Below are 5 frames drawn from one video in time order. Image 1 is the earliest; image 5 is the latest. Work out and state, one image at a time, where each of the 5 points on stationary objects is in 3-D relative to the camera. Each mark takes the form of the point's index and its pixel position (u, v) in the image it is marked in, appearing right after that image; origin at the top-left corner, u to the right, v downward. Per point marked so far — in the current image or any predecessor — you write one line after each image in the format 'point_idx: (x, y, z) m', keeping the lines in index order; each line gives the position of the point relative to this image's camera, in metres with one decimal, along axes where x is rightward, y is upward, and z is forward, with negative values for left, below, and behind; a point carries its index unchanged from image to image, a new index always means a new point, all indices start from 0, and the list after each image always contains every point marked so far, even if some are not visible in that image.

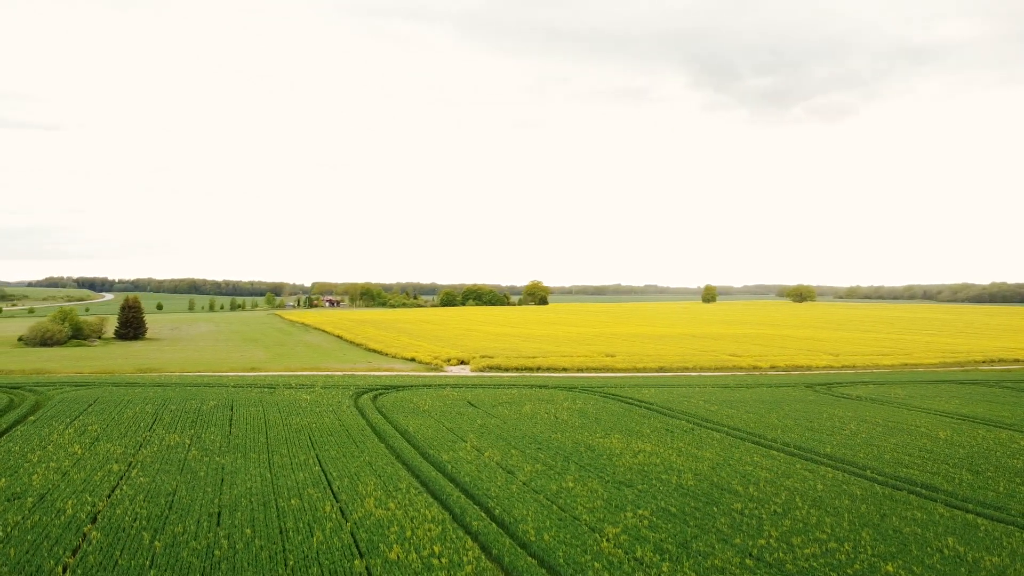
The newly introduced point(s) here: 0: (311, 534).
0: (-3.0, -3.6, +7.0) m
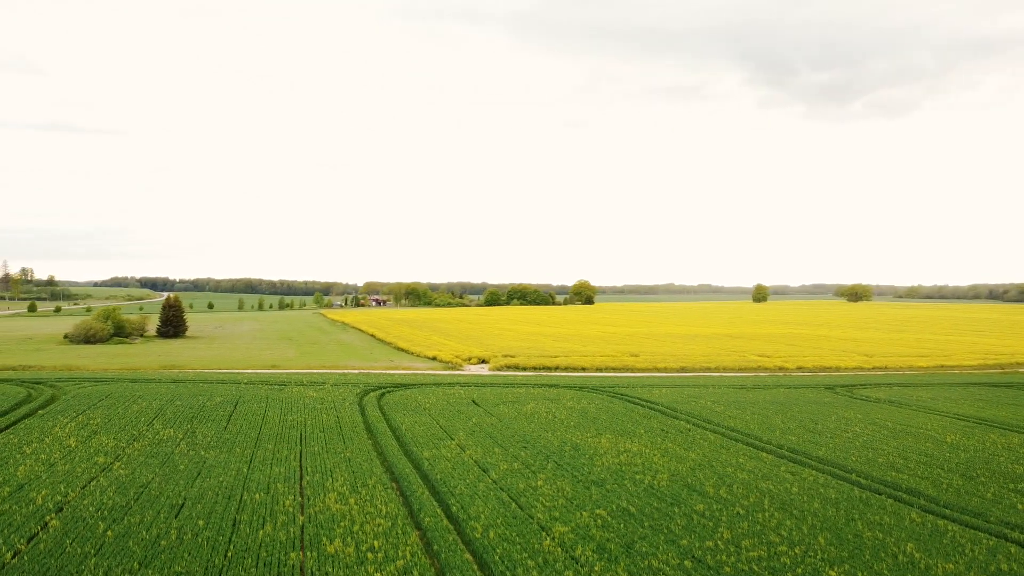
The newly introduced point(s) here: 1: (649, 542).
0: (-3.8, -3.5, +7.1) m
1: (+1.9, -3.5, +6.6) m
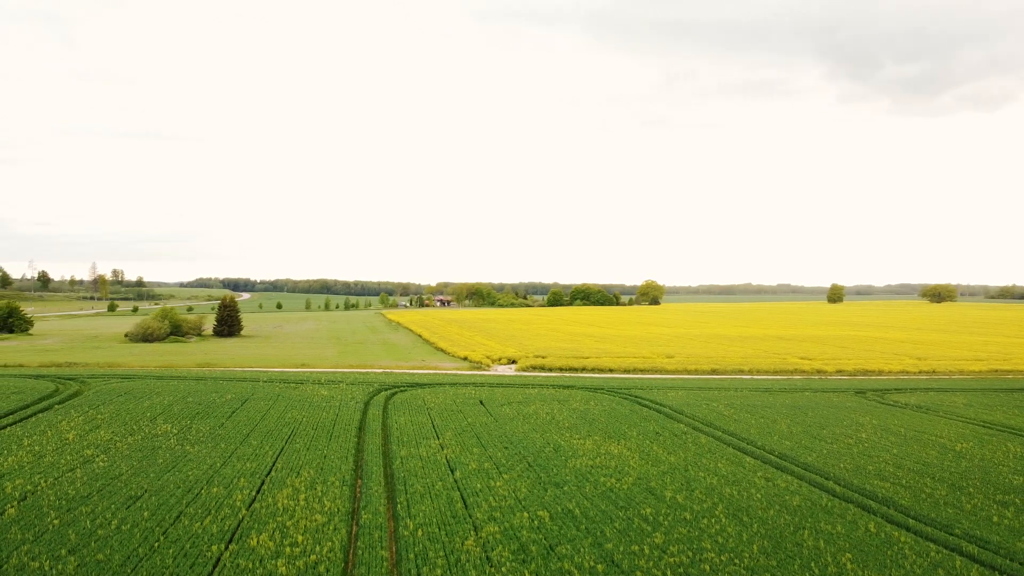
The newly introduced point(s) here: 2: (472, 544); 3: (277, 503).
0: (-4.8, -3.5, +7.3) m
1: (+0.8, -3.5, +6.5) m
2: (-0.5, -3.5, +6.5) m
3: (-4.0, -3.7, +8.2) m
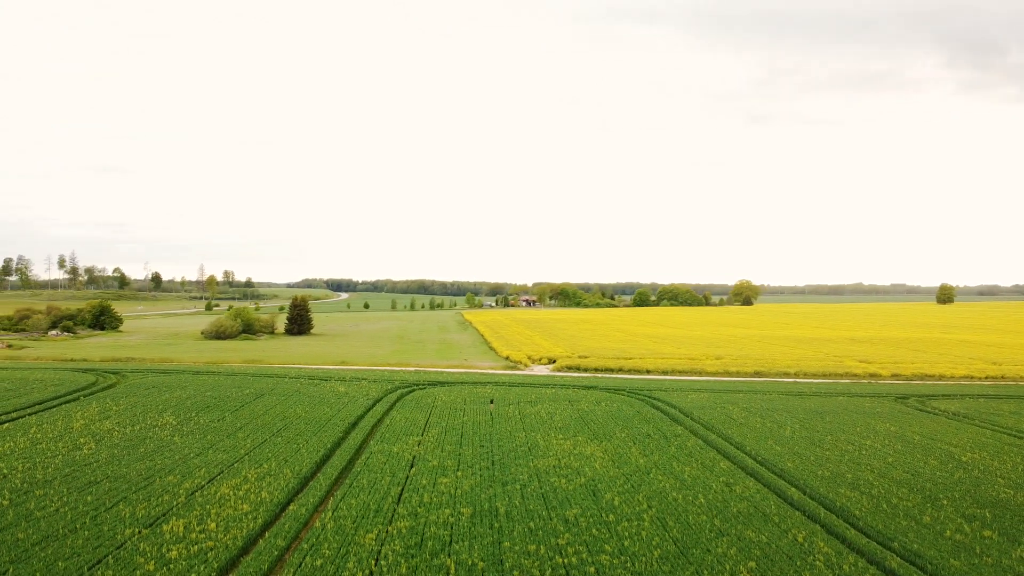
0: (-6.1, -3.5, +7.8) m
1: (-0.5, -3.5, +6.6) m
2: (-1.9, -3.4, +6.6) m
3: (-5.2, -3.6, +8.6) m
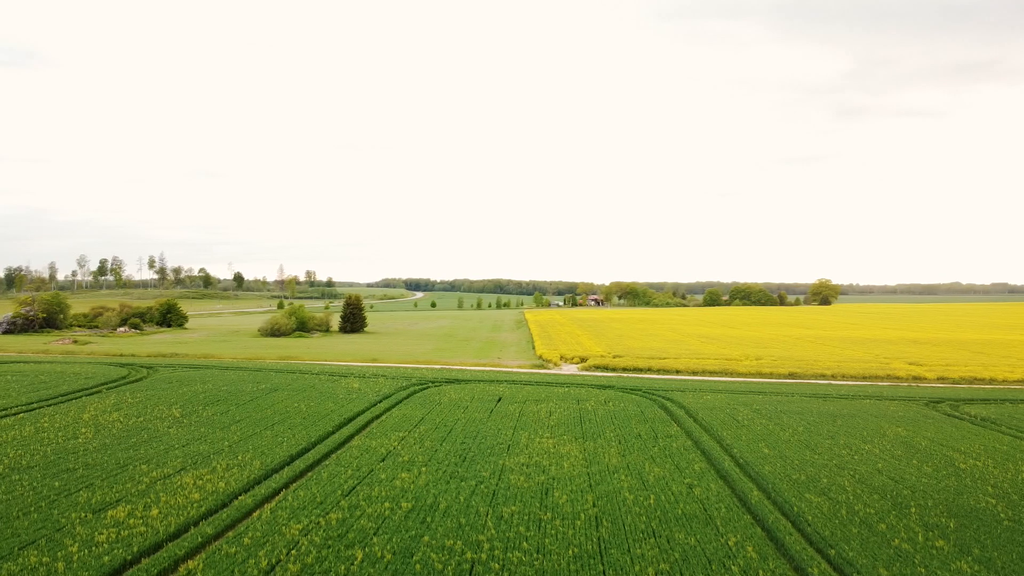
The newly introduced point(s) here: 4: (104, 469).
0: (-7.1, -3.5, +8.3) m
1: (-1.6, -3.5, +6.7) m
2: (-3.0, -3.4, +6.8) m
3: (-6.2, -3.6, +9.0) m
4: (-8.2, -3.7, +9.7) m
